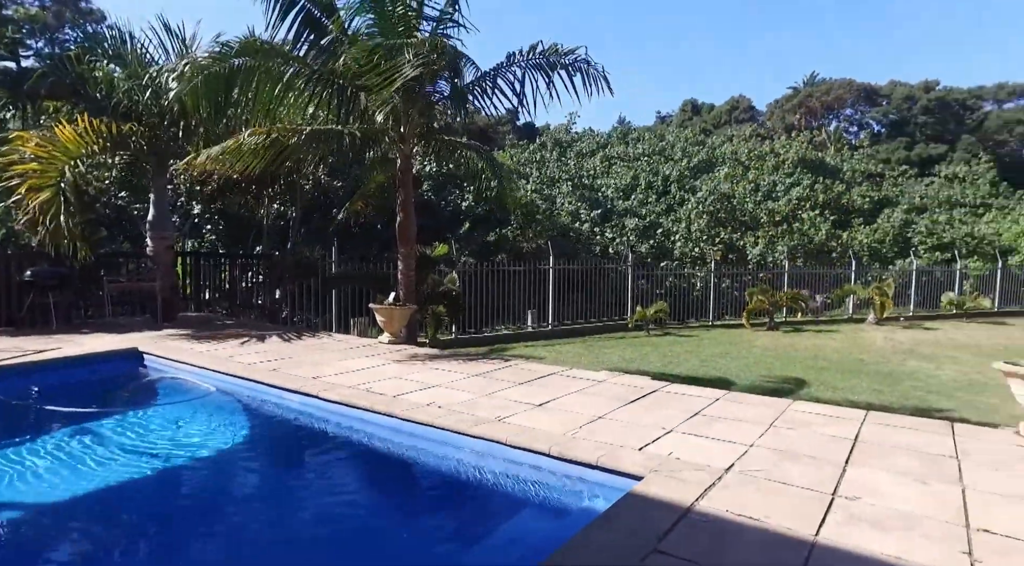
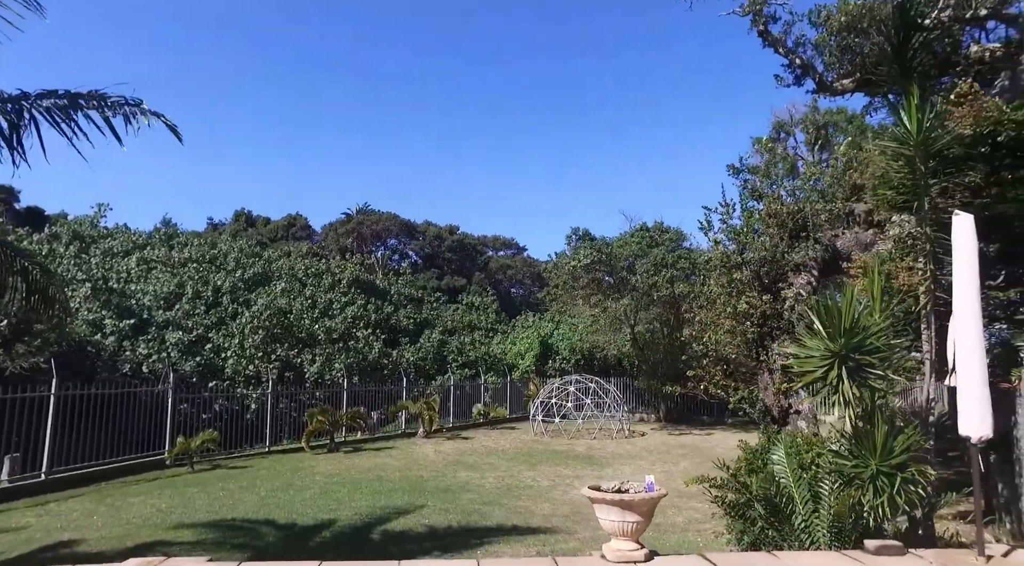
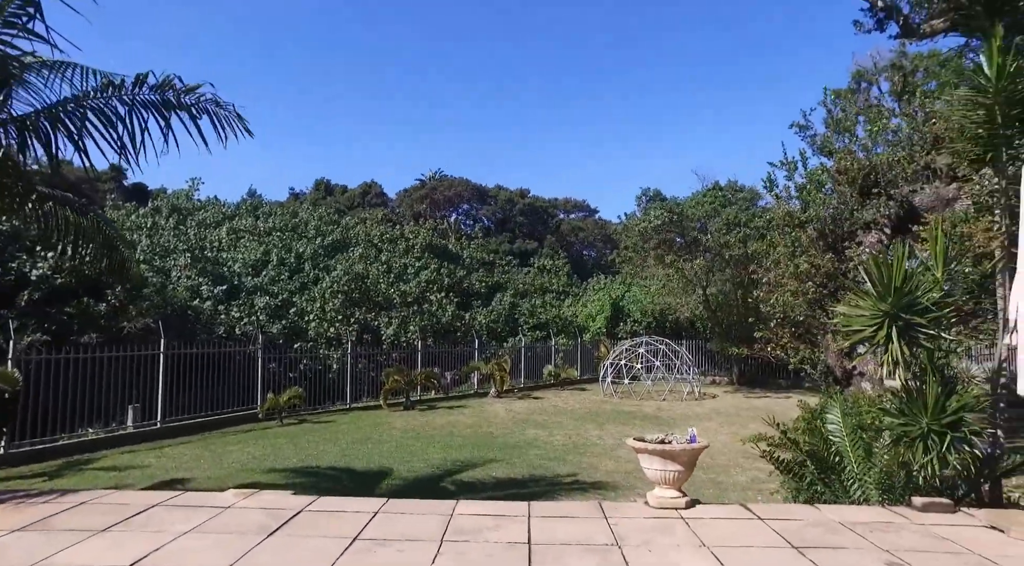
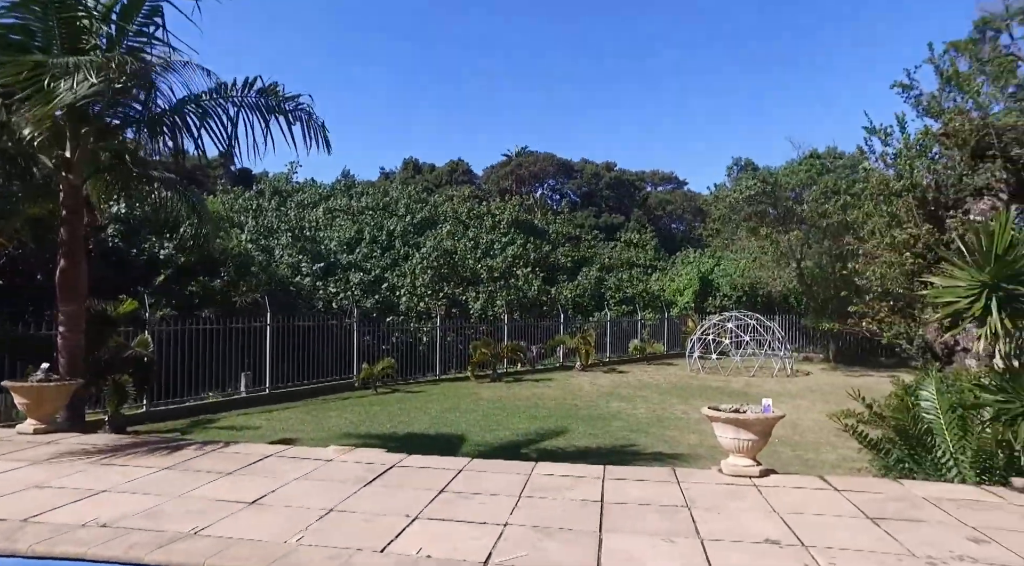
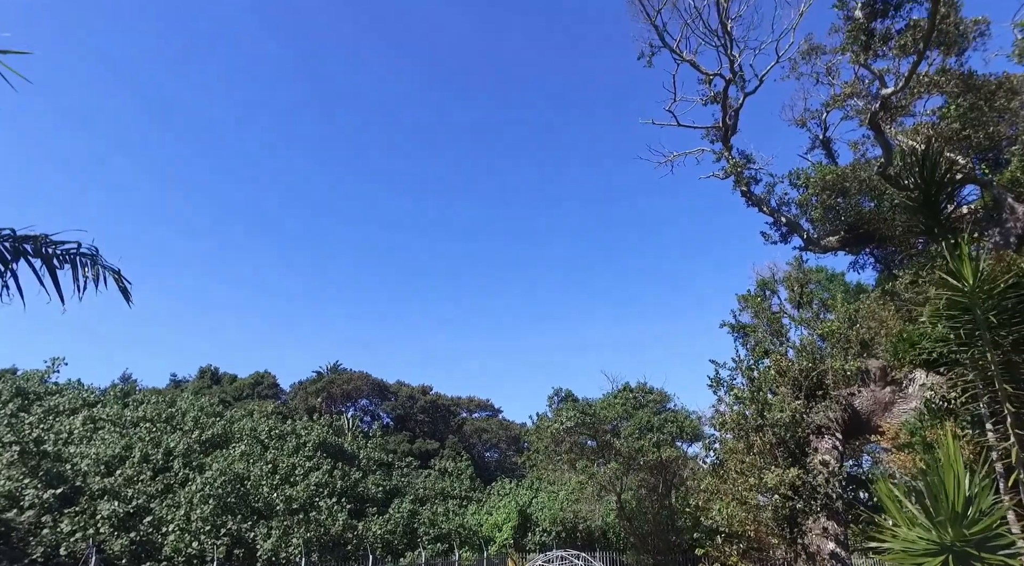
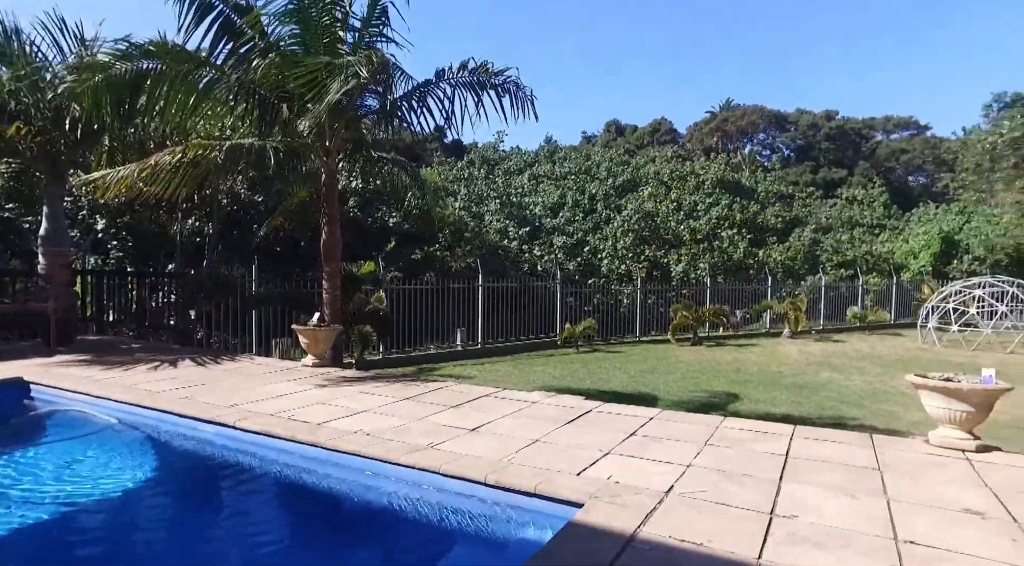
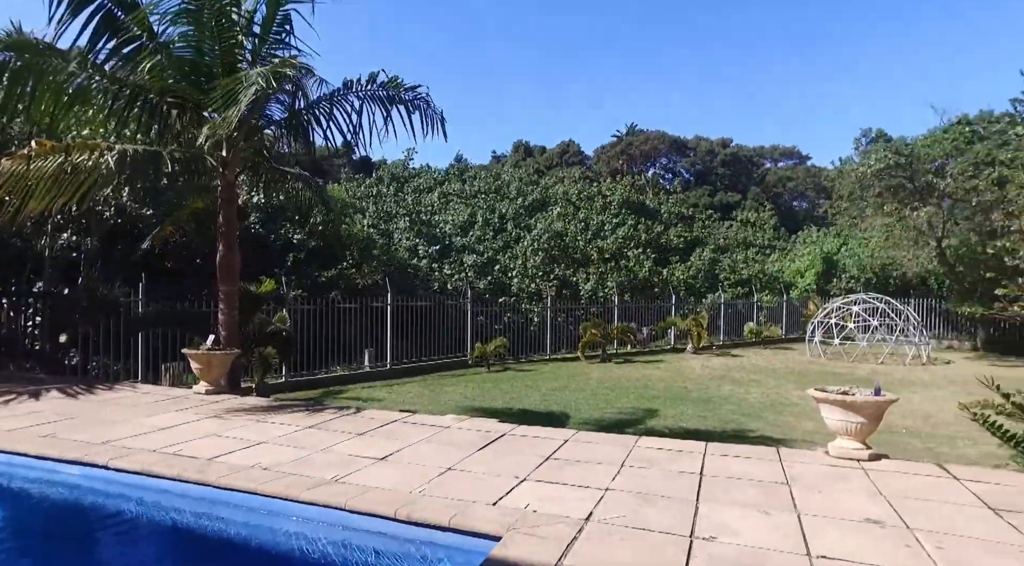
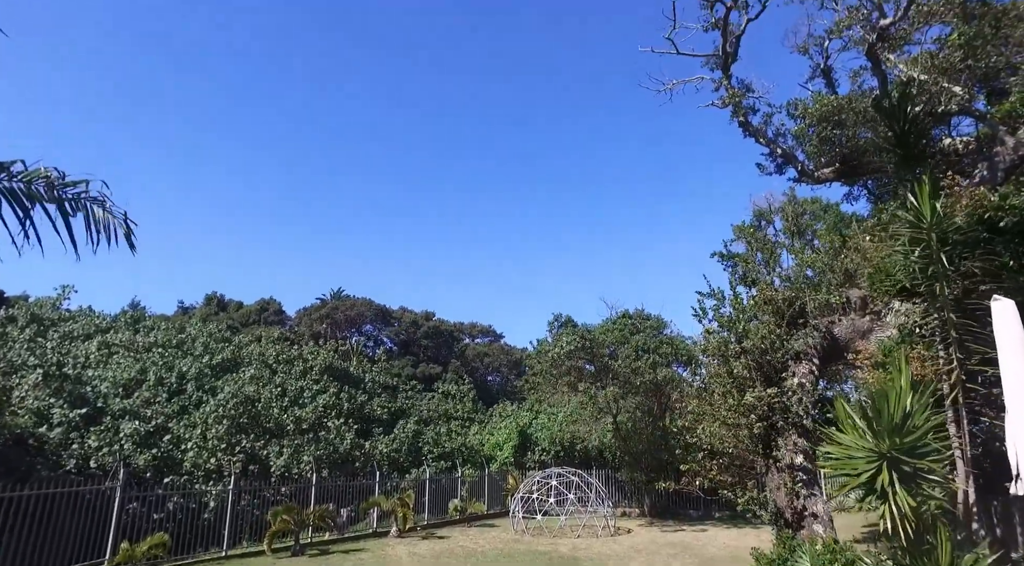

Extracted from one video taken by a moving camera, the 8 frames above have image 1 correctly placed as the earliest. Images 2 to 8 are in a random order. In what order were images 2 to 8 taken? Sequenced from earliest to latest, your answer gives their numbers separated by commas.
6, 7, 4, 3, 2, 8, 5
